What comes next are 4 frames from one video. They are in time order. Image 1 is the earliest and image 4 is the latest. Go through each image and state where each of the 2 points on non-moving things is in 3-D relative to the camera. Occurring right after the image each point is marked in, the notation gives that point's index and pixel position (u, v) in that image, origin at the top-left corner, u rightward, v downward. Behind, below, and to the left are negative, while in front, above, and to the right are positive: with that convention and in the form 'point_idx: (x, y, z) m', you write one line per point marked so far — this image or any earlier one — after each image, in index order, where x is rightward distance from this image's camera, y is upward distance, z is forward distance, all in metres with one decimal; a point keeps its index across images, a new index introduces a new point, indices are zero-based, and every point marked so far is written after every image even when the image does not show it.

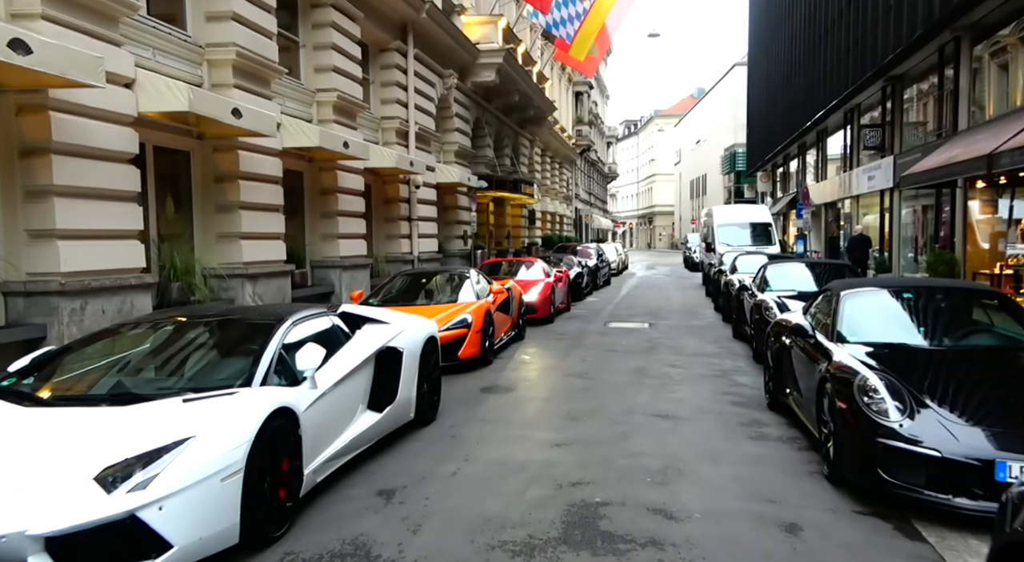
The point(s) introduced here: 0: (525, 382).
0: (+0.2, -1.3, +8.1) m
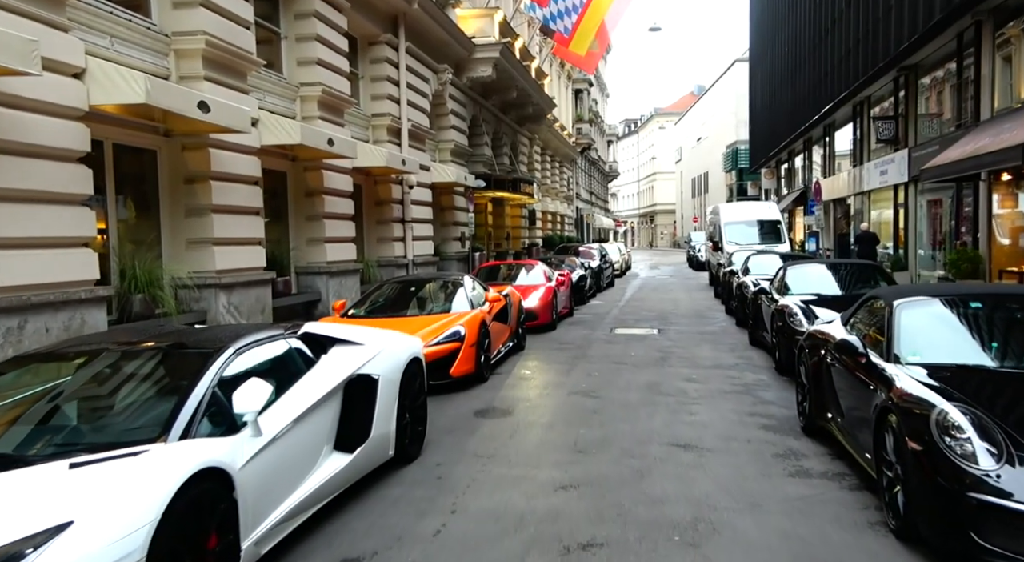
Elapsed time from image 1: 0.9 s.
0: (+0.2, -1.4, +7.2) m
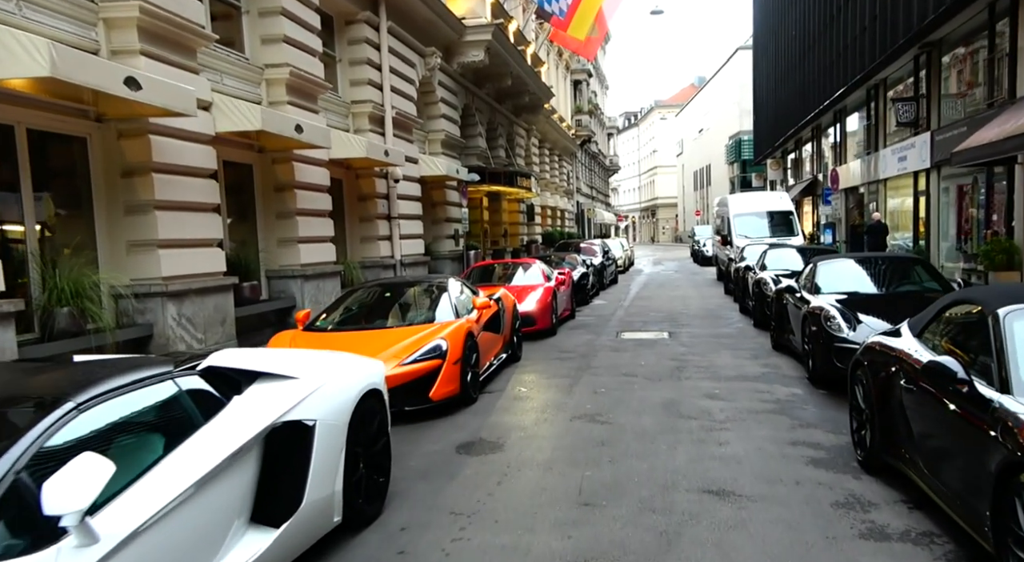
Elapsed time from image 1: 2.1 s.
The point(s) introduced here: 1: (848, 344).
0: (+0.1, -1.4, +6.0) m
1: (+3.7, -0.7, +7.0) m
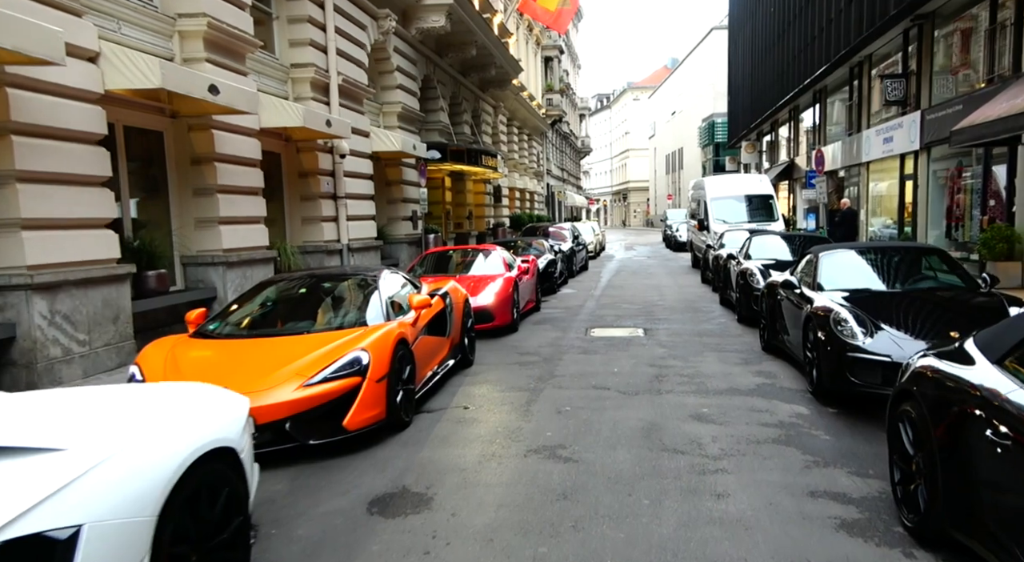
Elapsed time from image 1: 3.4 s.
0: (-0.4, -1.4, +4.6) m
1: (+3.2, -0.7, +5.7) m
